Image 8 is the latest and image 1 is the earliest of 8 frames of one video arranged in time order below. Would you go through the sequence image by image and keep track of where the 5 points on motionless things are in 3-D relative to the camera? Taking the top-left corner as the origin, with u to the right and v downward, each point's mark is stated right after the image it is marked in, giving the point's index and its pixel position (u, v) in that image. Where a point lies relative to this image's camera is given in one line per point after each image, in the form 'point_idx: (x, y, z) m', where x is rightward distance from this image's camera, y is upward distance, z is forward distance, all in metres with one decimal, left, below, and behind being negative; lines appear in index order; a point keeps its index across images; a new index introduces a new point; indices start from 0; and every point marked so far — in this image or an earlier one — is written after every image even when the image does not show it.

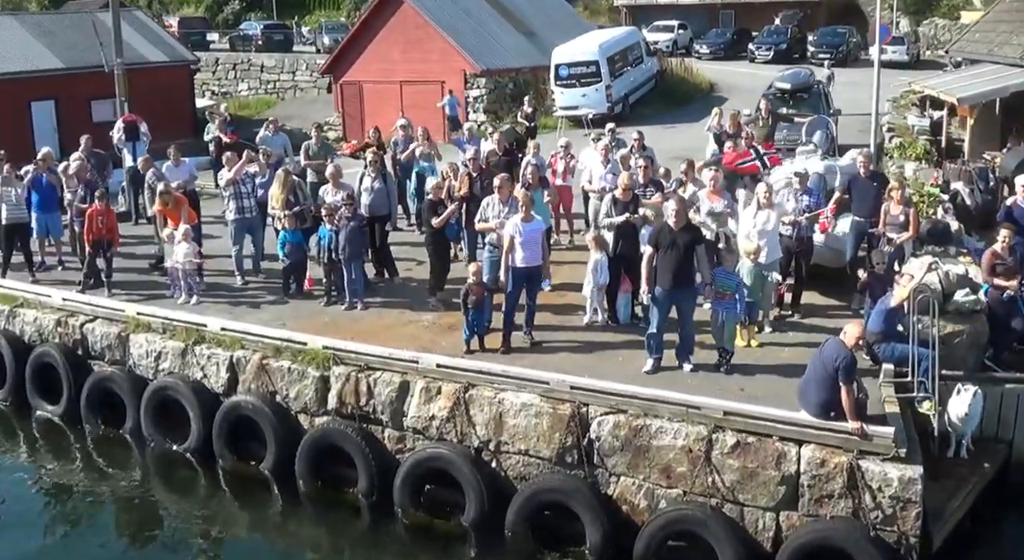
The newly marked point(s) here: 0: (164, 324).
0: (-3.6, -0.4, +9.8) m
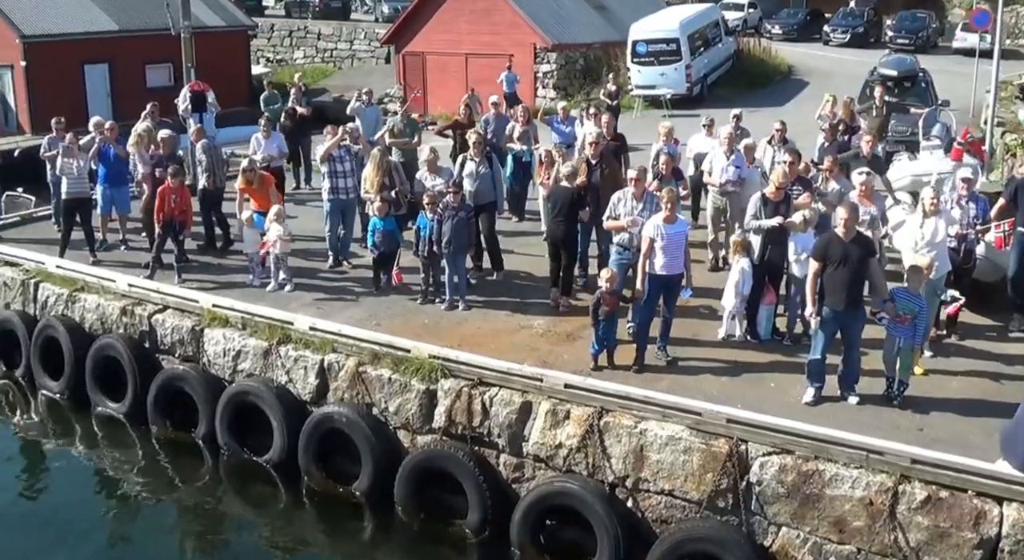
0: (-2.4, -0.3, +8.6) m
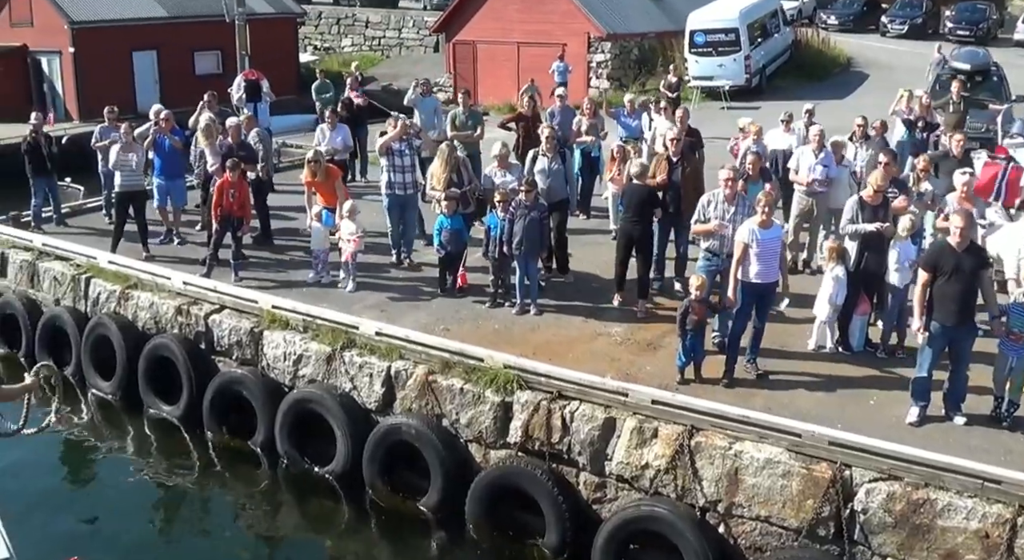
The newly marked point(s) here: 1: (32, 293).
0: (-1.8, -0.4, +8.2) m
1: (-4.9, -0.2, +9.9) m
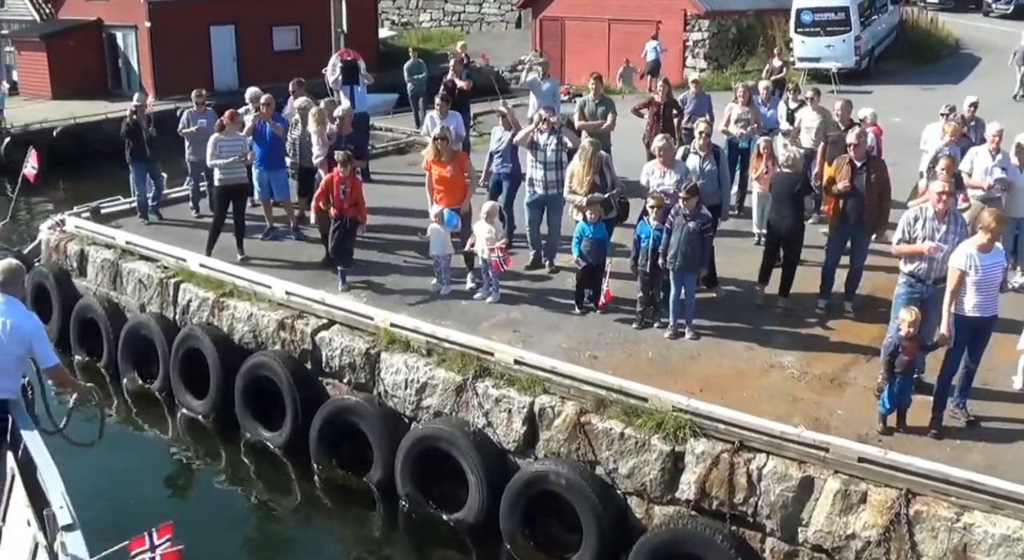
0: (-0.6, -0.5, +7.1) m
1: (-3.7, -0.2, +9.0) m
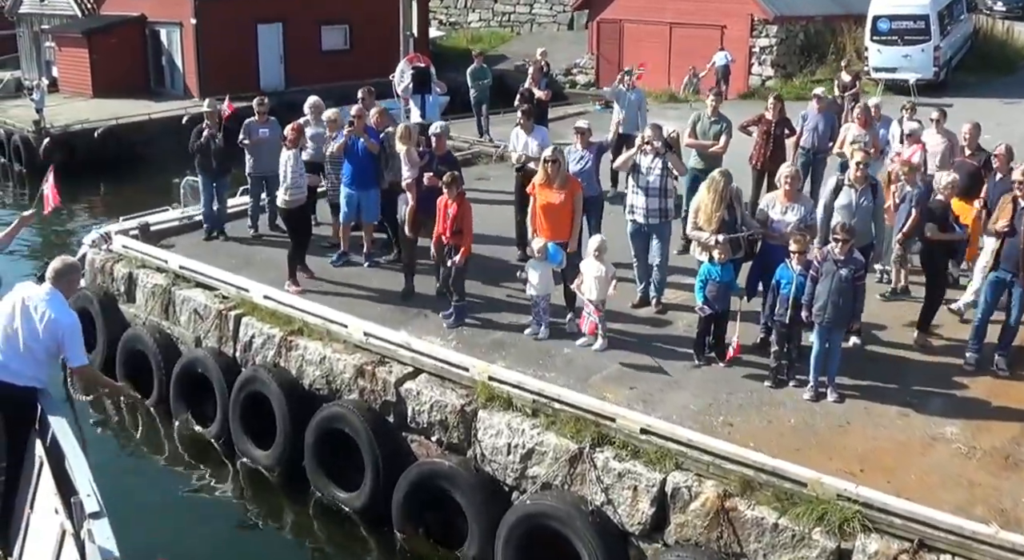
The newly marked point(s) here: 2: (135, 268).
0: (+0.1, -0.8, +6.1) m
1: (-2.9, -0.4, +8.1) m
2: (-3.3, +0.1, +8.4) m
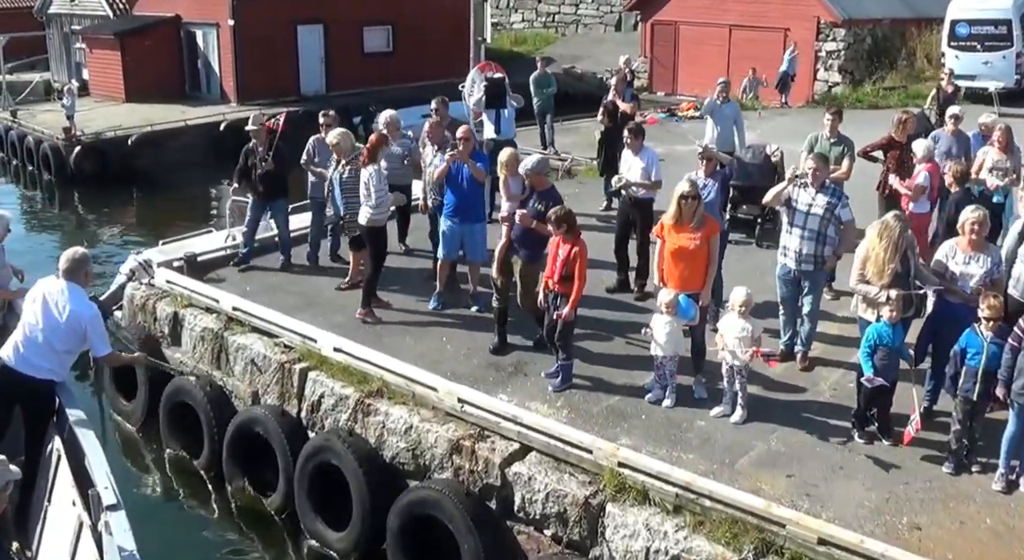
0: (+0.9, -1.1, +5.1) m
1: (-2.2, -0.7, +7.1) m
2: (-2.5, -0.2, +7.4) m
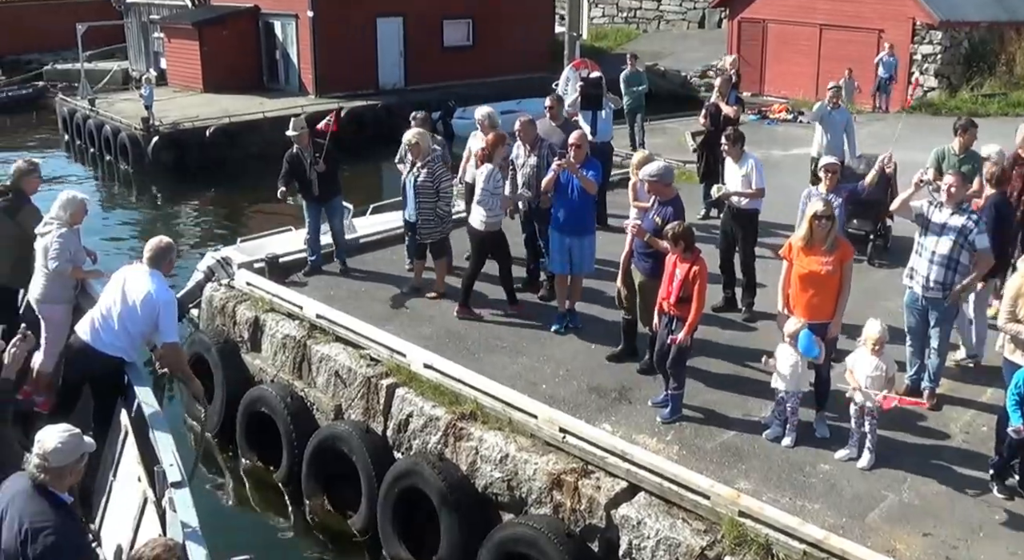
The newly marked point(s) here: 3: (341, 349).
0: (+1.4, -1.3, +4.6) m
1: (-1.5, -0.7, +6.7) m
2: (-1.8, -0.2, +7.1) m
3: (-1.1, -0.5, +6.5) m
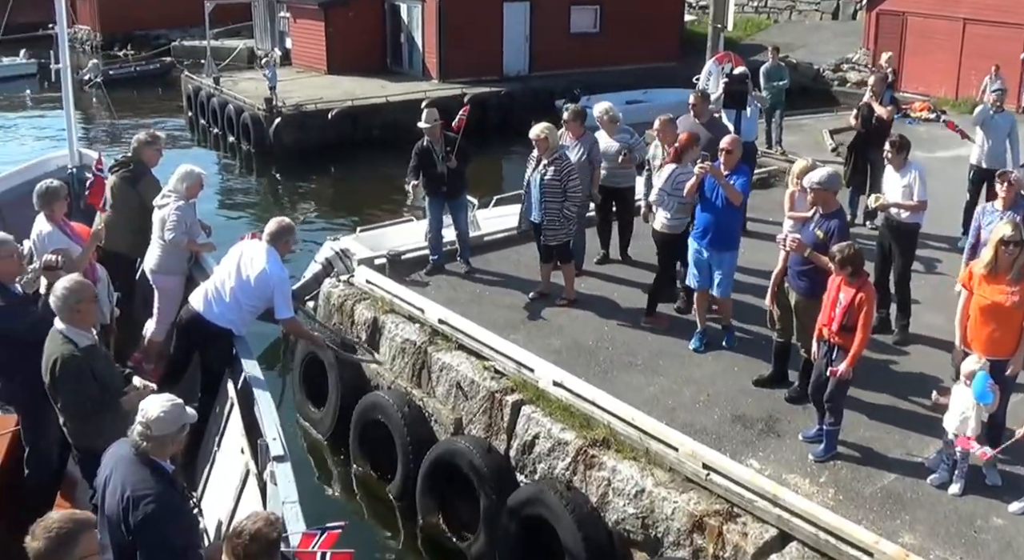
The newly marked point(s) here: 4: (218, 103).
0: (+2.0, -1.5, +3.9) m
1: (-0.6, -0.8, +6.4) m
2: (-0.9, -0.2, +6.7) m
3: (-0.3, -0.5, +6.1) m
4: (-5.8, +3.4, +18.7) m
